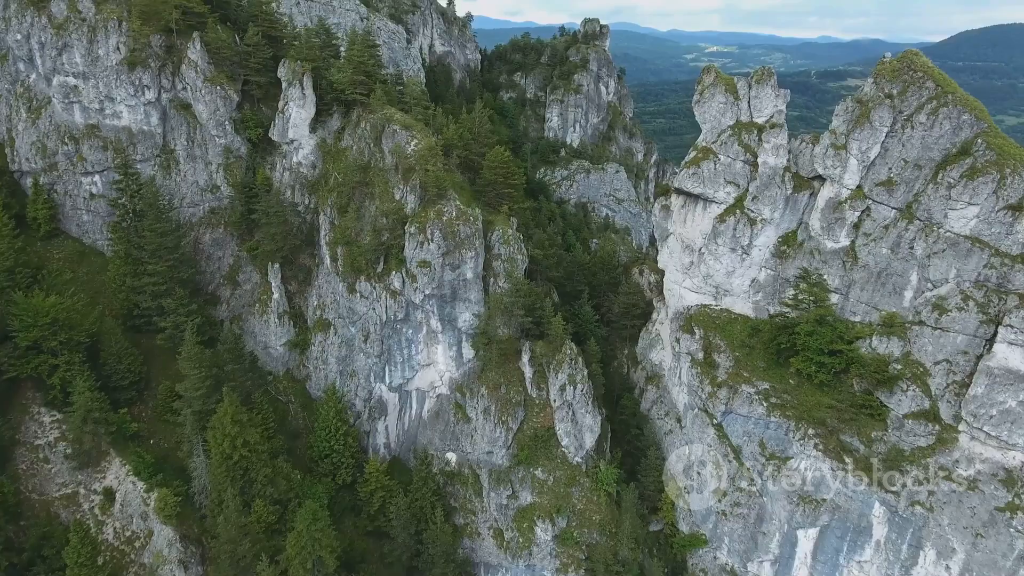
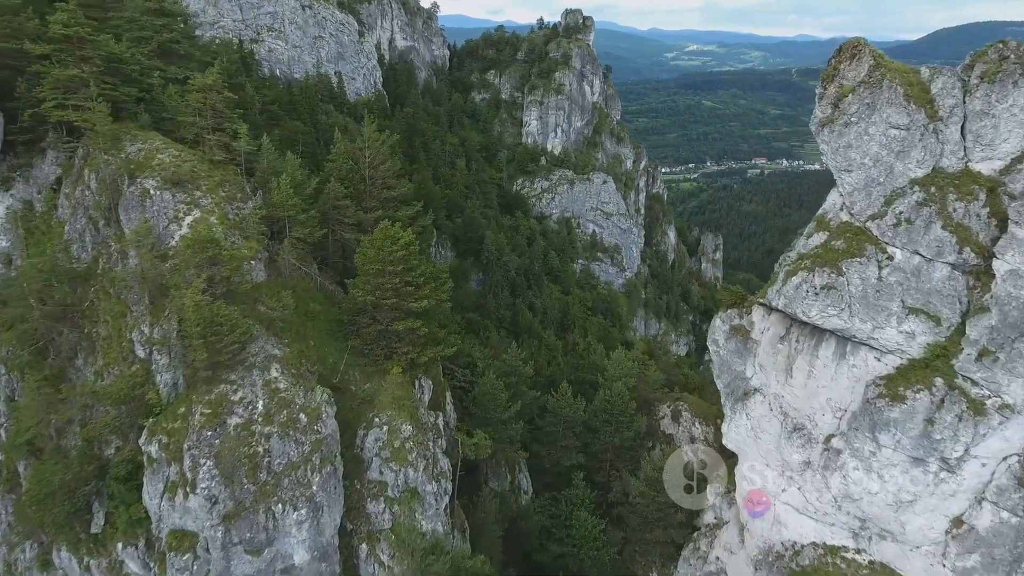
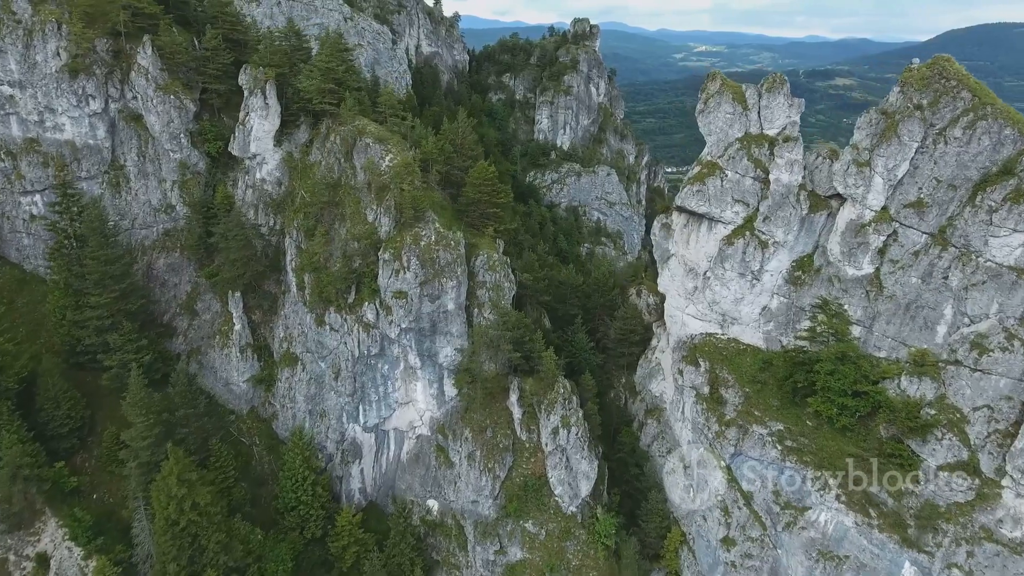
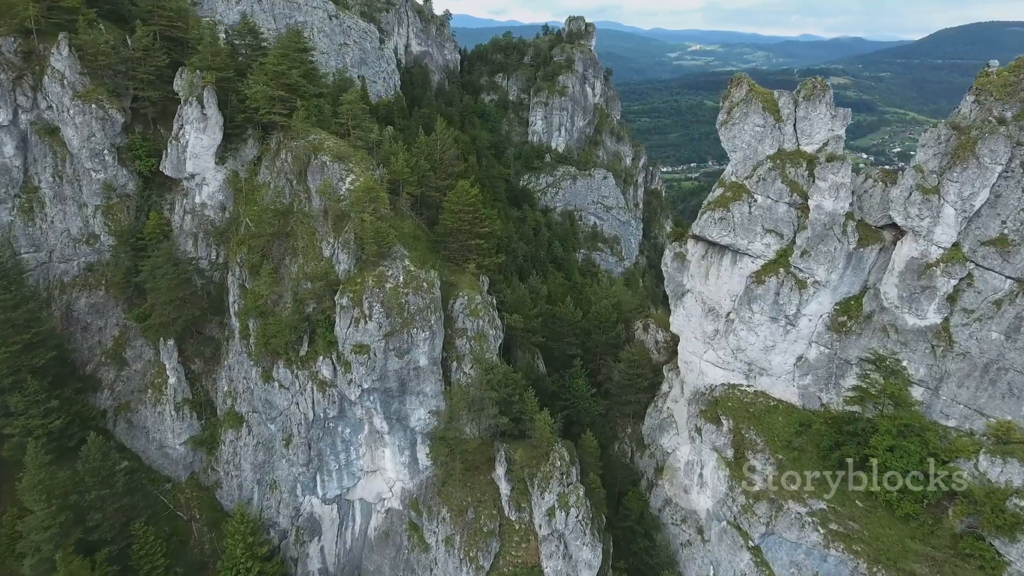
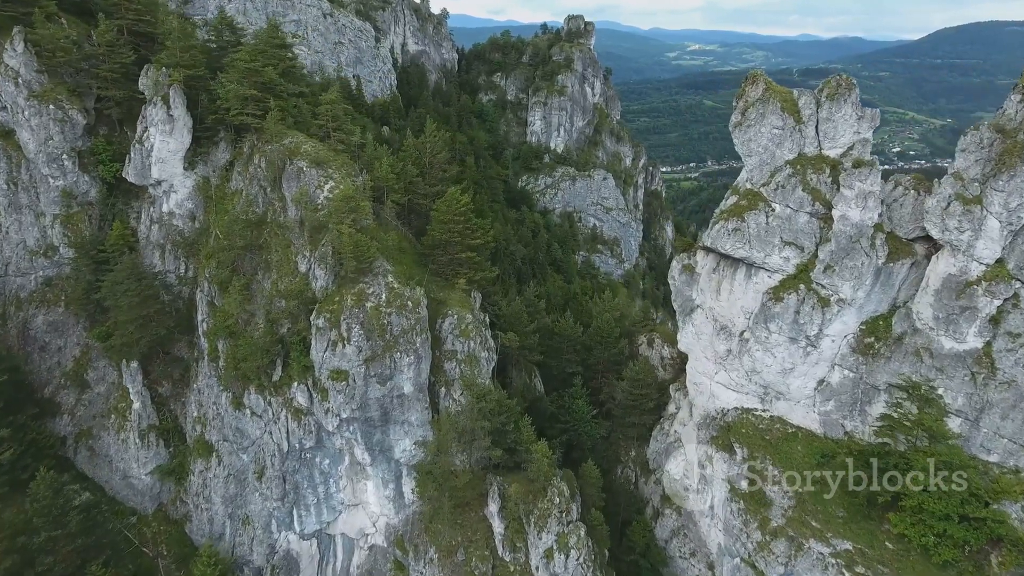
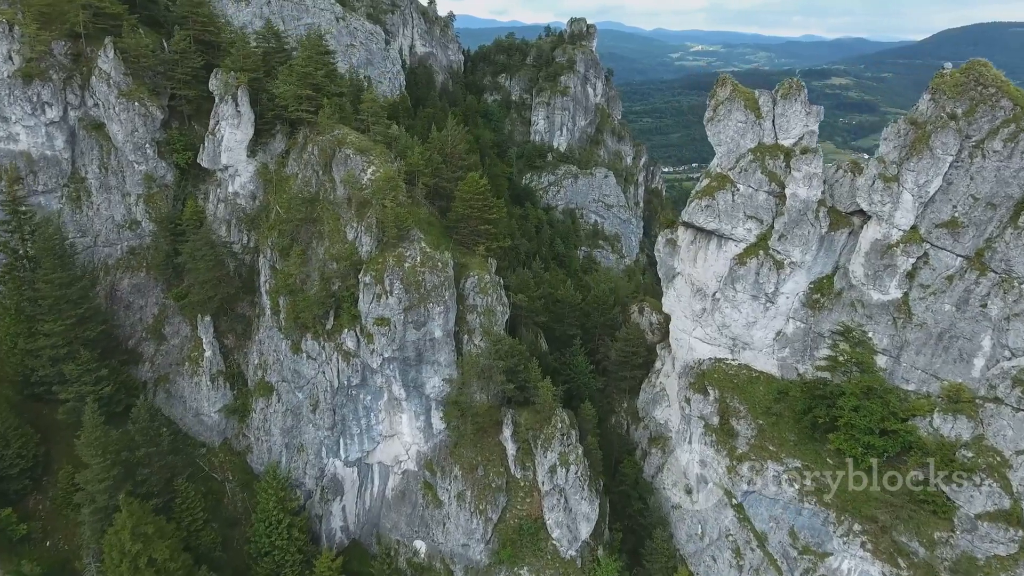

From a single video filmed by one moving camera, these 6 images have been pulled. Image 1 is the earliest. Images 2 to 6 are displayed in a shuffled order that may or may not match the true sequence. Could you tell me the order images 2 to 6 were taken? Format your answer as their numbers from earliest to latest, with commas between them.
3, 6, 4, 5, 2
